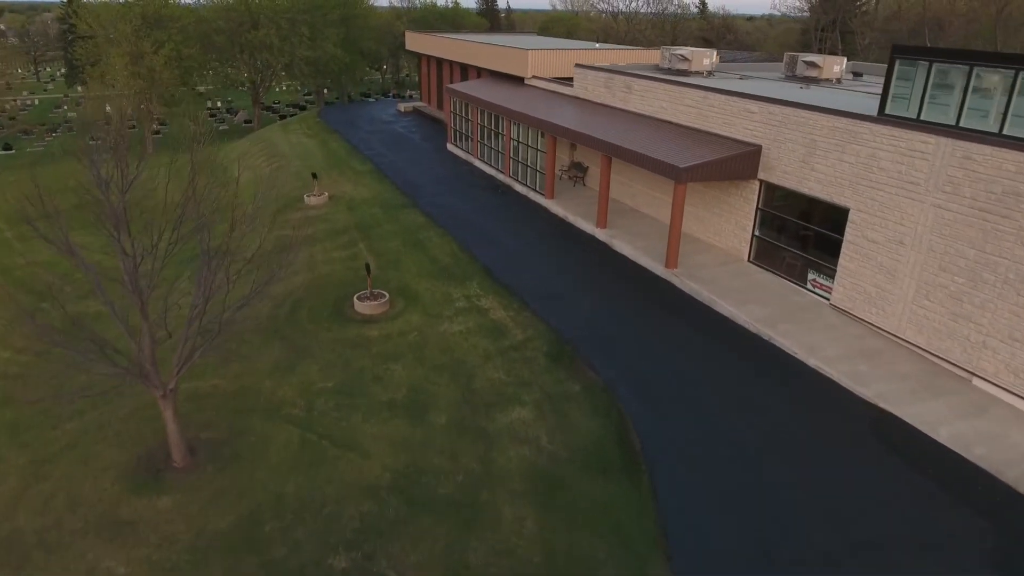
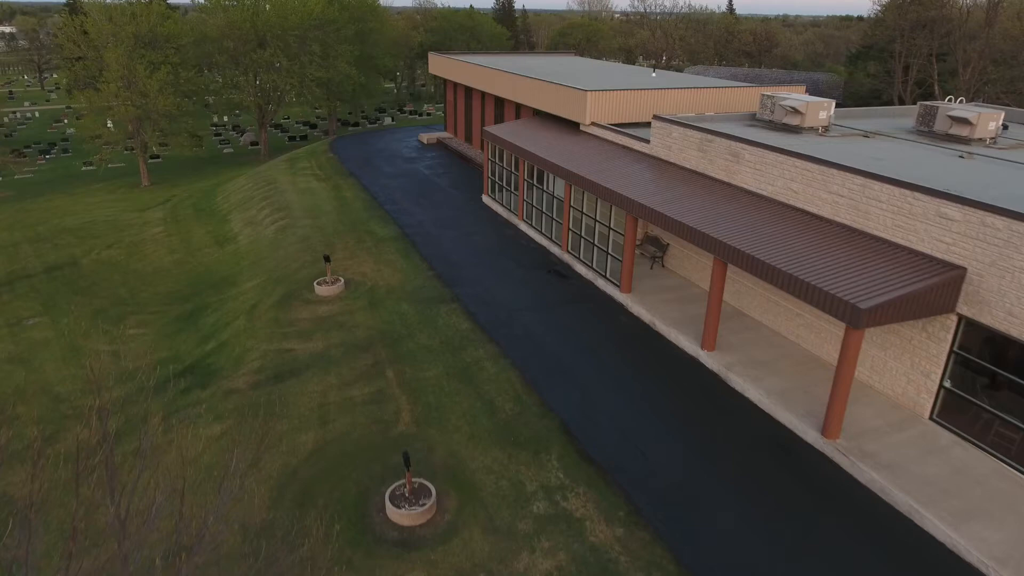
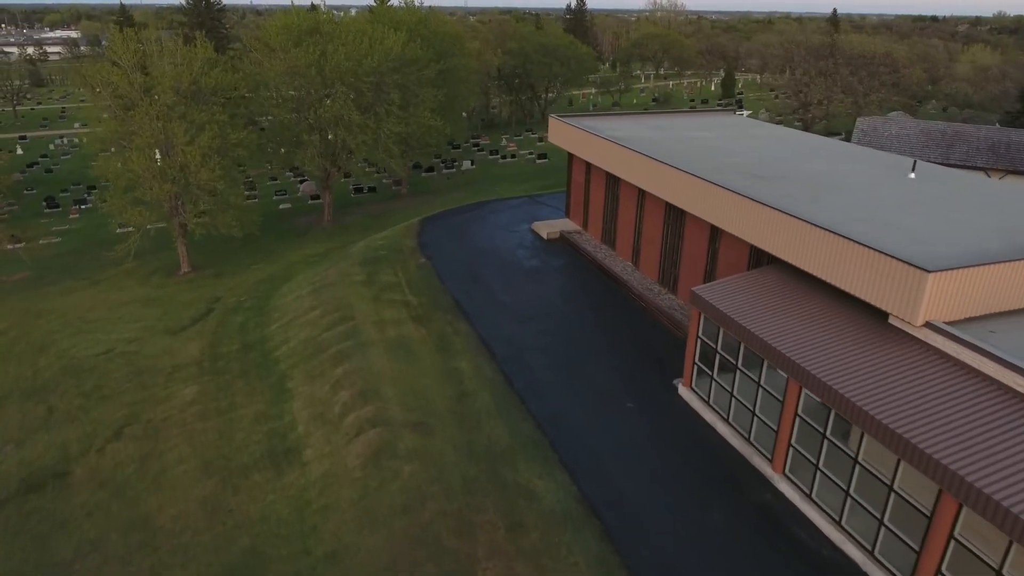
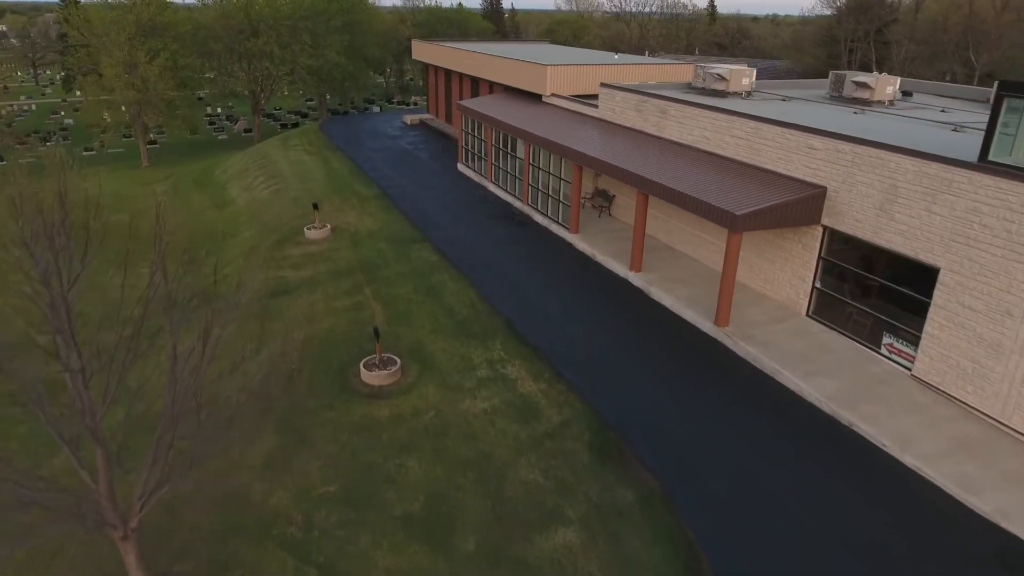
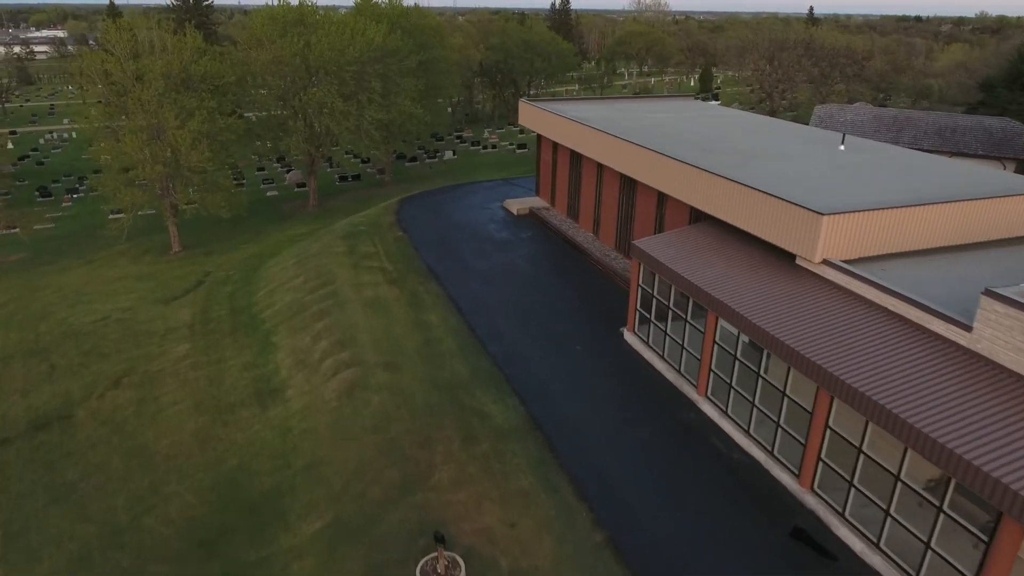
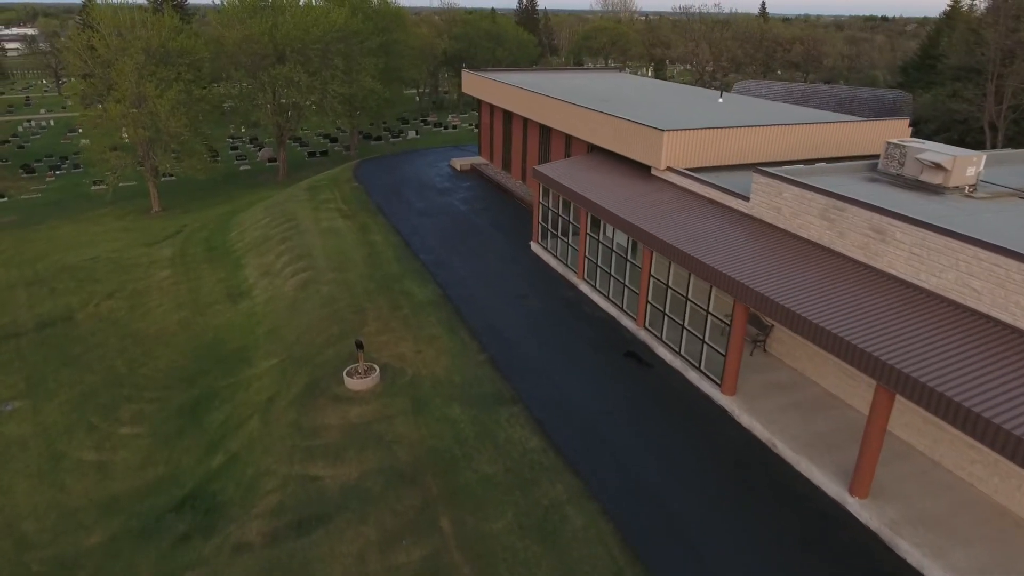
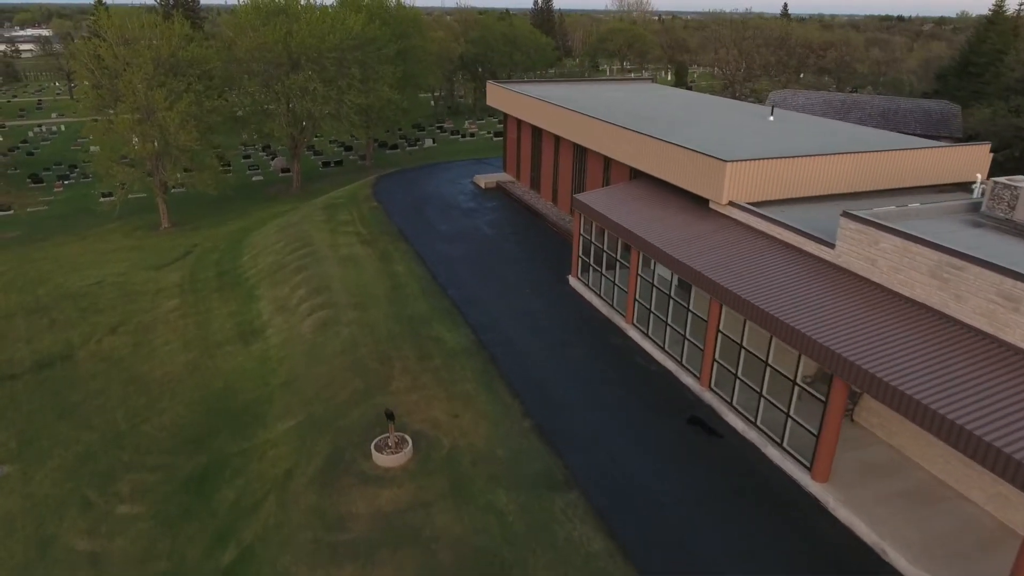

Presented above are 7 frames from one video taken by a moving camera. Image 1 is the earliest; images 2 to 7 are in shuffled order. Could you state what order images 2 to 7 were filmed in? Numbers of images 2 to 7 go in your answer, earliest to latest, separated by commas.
4, 2, 6, 7, 5, 3
